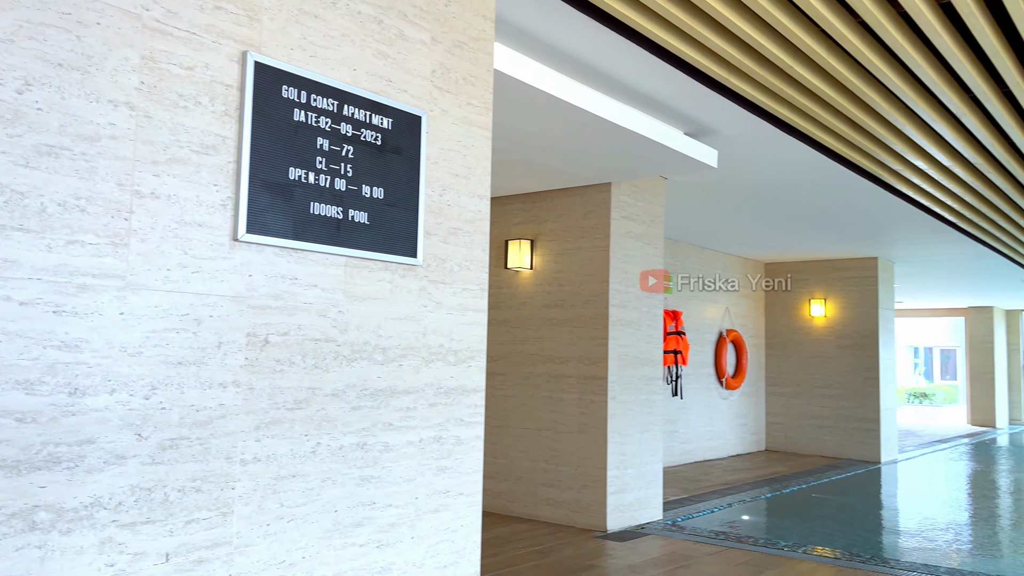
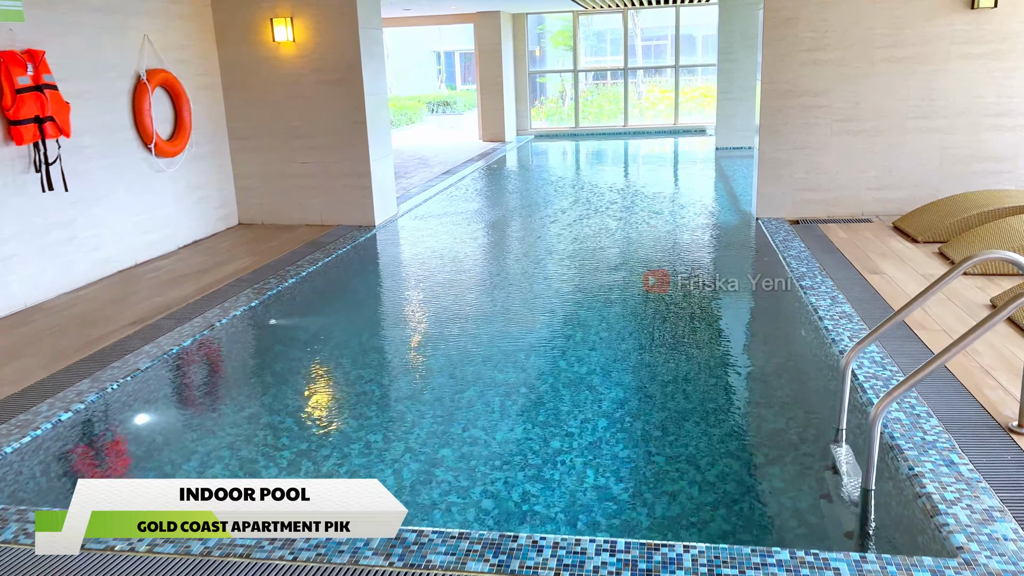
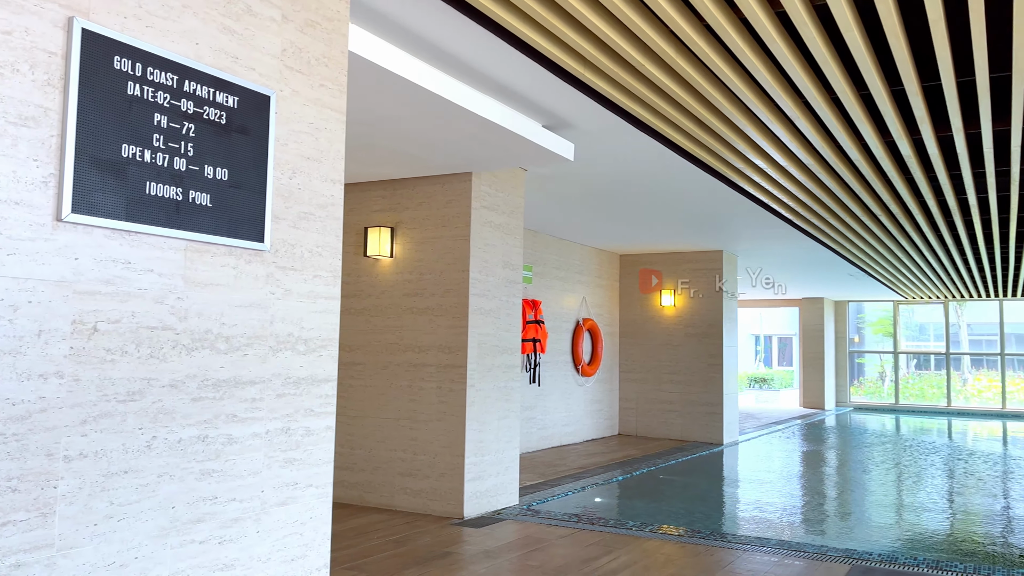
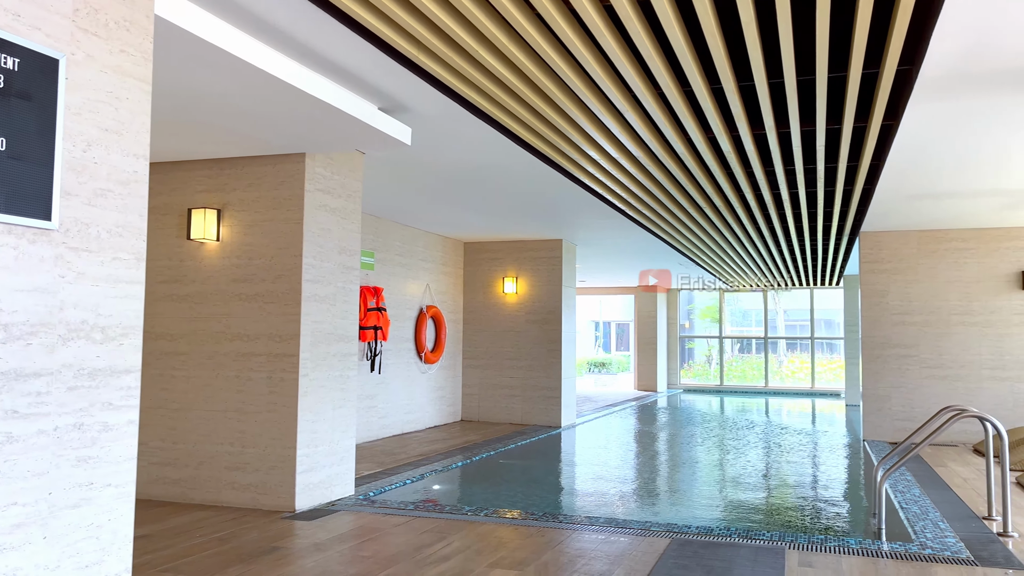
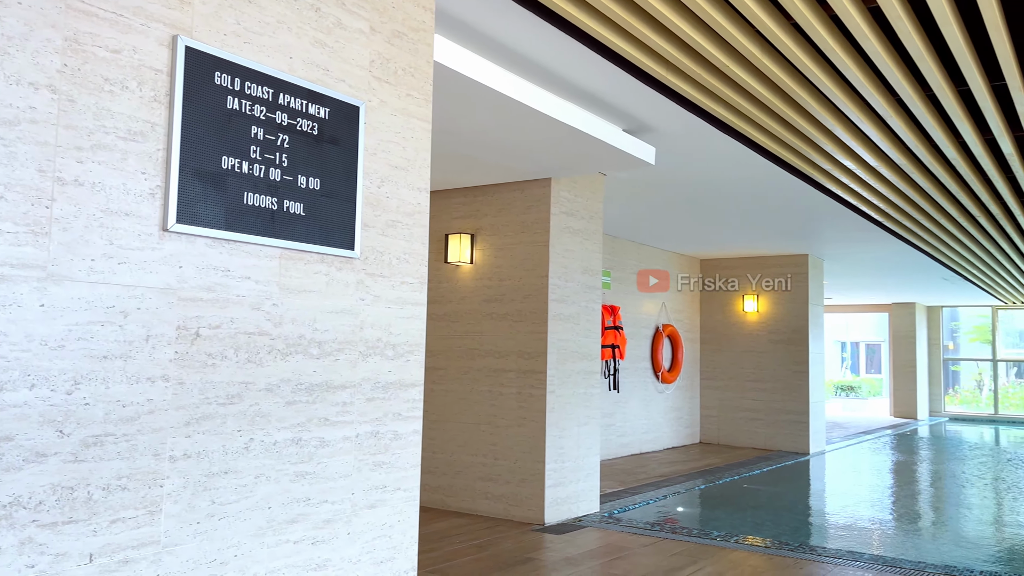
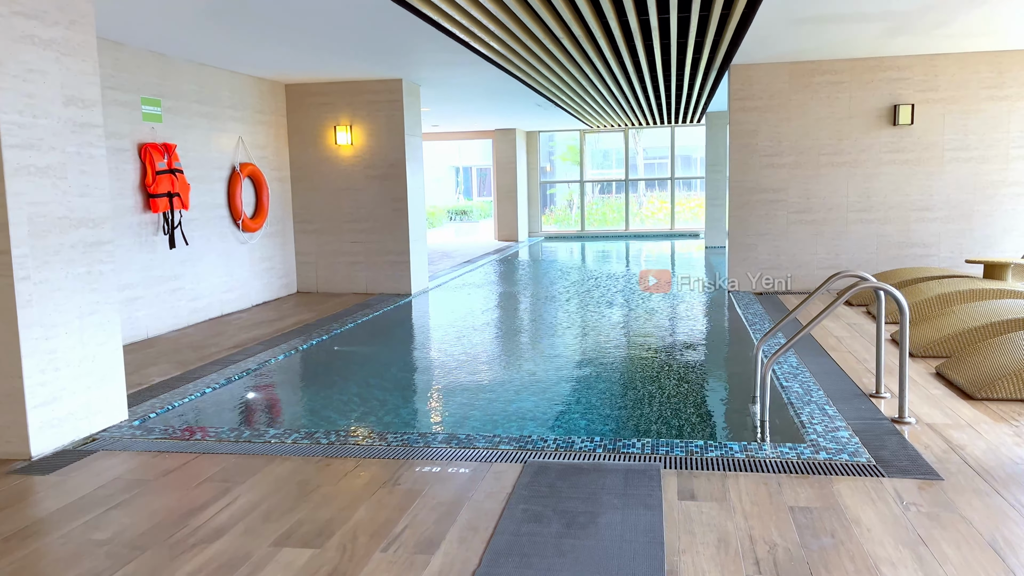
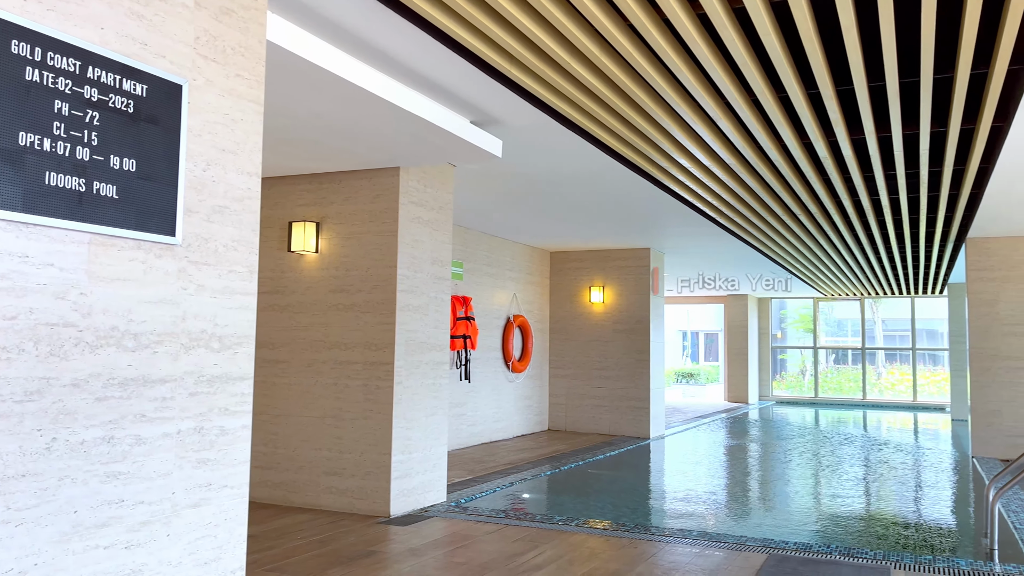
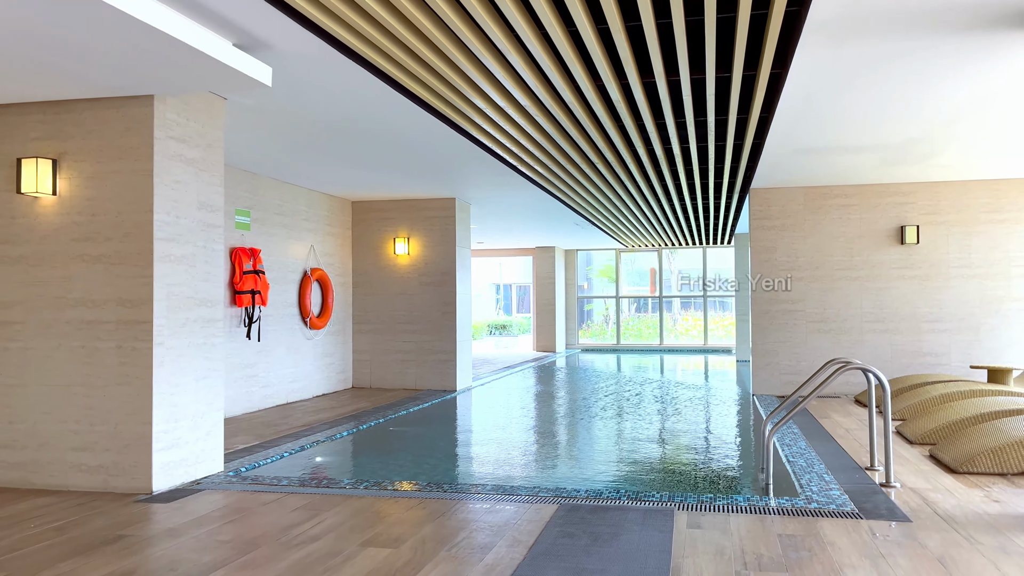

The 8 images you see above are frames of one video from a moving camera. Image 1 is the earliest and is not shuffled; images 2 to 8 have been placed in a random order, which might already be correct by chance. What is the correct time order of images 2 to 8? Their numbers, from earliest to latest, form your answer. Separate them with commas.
5, 3, 7, 4, 8, 6, 2
